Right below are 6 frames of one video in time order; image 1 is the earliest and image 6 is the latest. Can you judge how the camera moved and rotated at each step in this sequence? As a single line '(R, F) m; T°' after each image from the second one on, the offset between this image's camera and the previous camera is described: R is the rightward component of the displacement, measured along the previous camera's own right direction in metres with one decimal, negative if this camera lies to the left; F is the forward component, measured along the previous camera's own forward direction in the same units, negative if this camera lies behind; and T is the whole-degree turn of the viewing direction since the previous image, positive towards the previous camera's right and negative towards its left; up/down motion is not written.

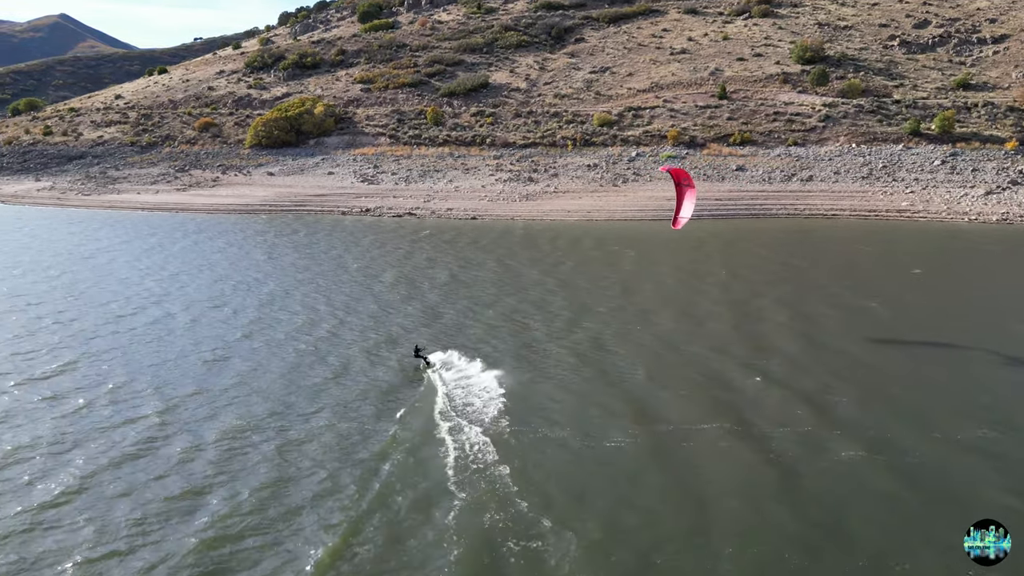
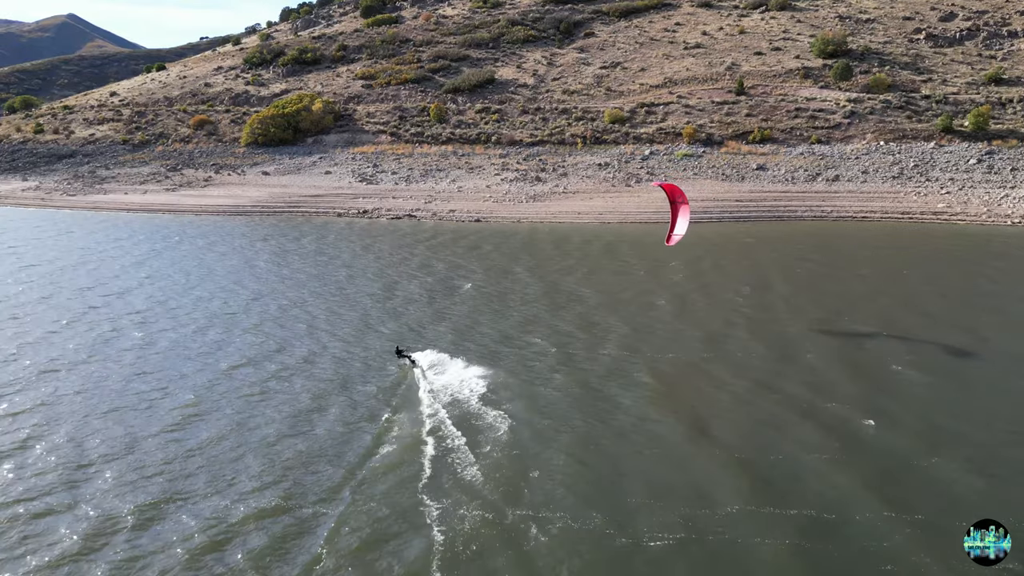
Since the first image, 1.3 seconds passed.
(0.0, +1.8) m; -1°
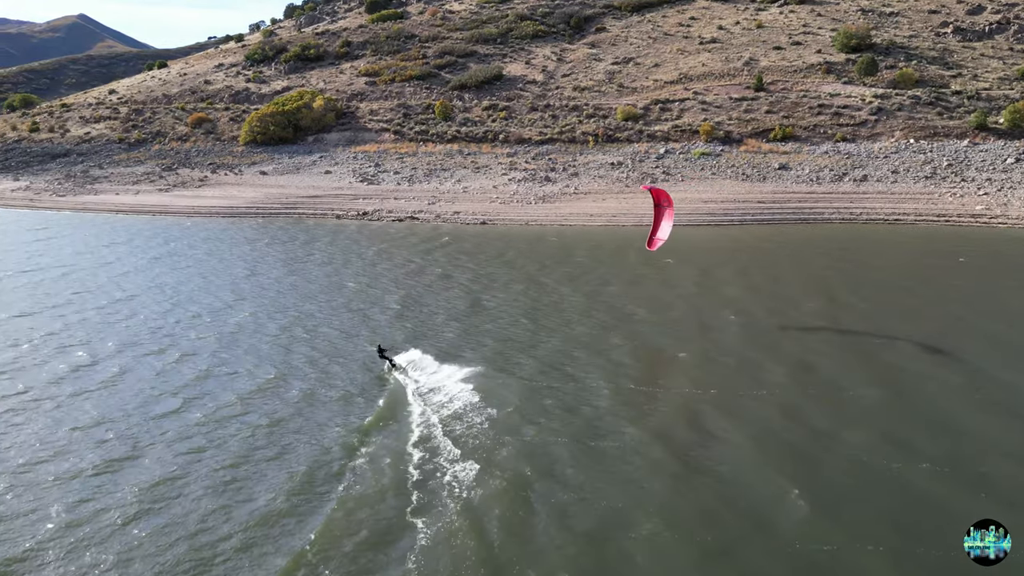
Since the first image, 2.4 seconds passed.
(0.0, +1.6) m; -1°
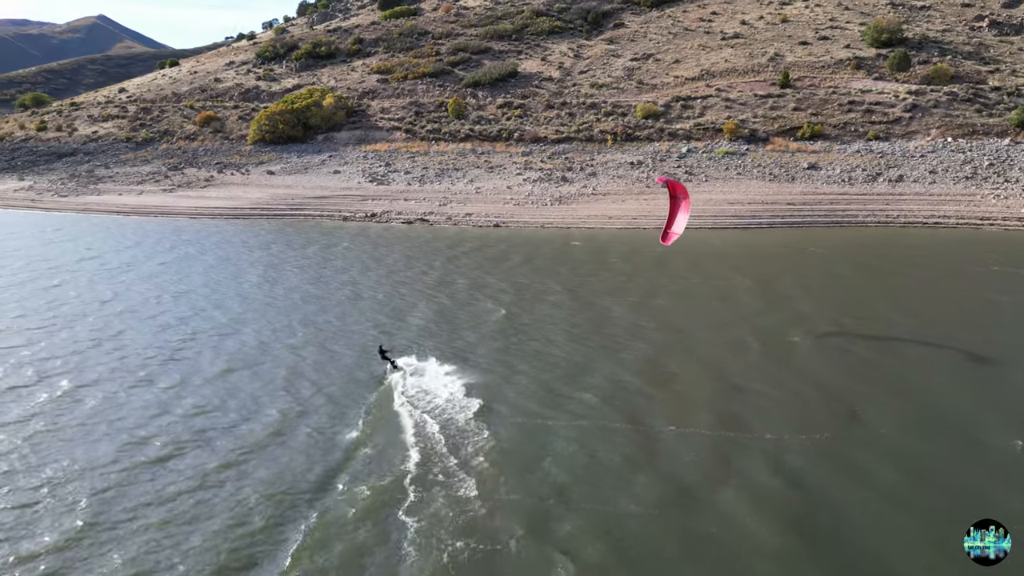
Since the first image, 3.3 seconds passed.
(0.0, +1.2) m; -1°
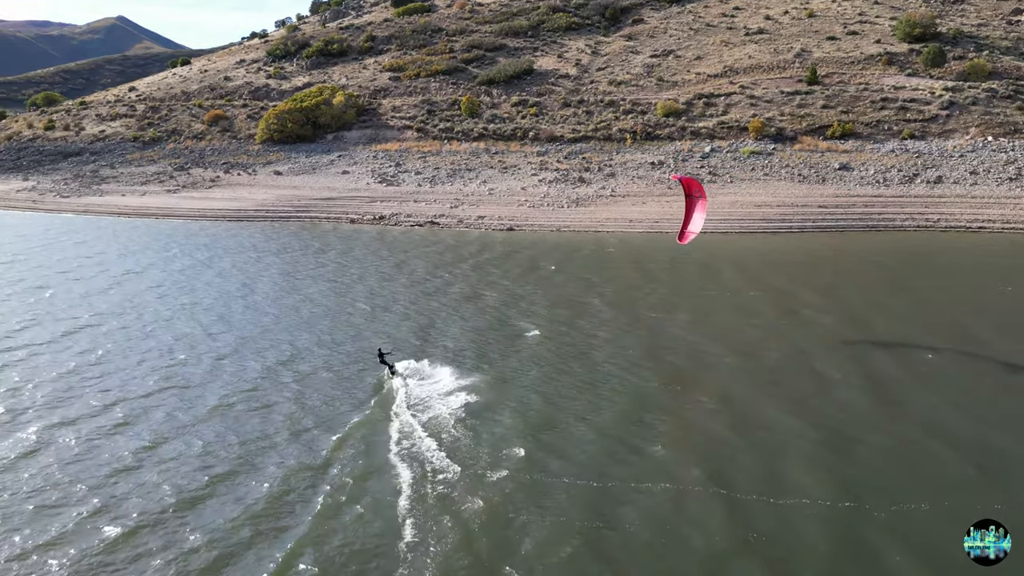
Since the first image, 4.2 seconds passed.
(0.0, +1.2) m; -1°
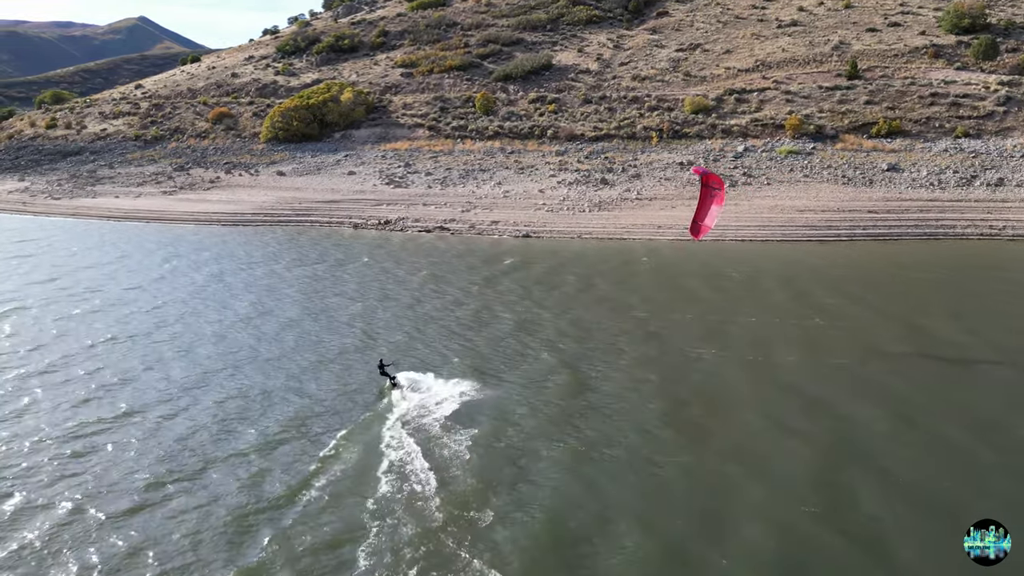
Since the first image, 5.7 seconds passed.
(0.0, +2.0) m; -1°
